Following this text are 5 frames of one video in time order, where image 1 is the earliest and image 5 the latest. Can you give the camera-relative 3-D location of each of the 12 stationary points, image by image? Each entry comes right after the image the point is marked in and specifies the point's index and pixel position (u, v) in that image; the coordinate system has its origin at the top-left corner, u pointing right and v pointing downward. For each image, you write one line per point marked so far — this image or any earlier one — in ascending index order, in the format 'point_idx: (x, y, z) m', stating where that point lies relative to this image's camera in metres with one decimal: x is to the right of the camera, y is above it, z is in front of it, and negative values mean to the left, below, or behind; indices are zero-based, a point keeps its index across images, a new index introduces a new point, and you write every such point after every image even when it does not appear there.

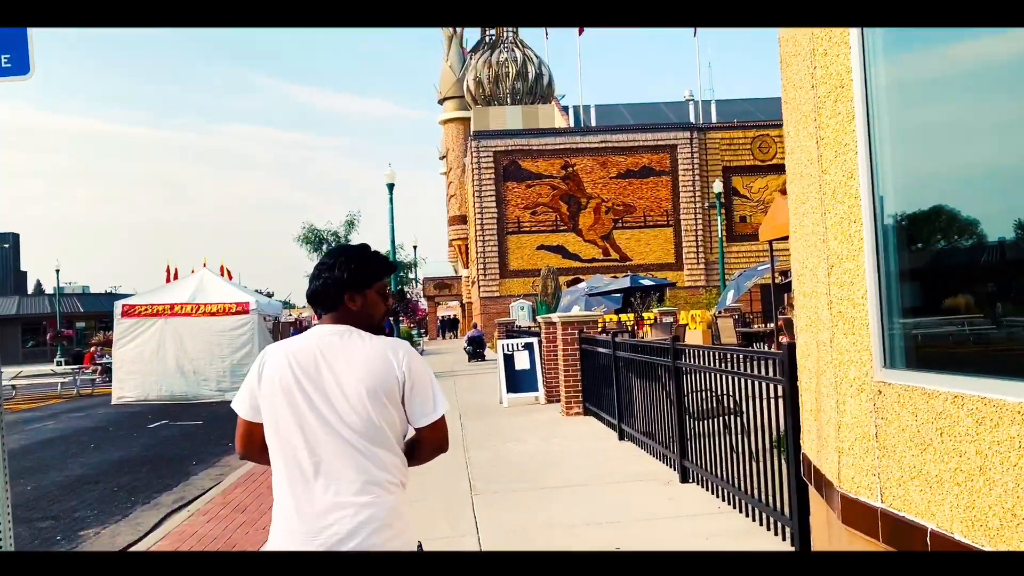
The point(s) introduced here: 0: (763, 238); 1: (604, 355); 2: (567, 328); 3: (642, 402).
0: (+3.7, +0.7, +13.9) m
1: (+1.1, -0.8, +11.0) m
2: (+0.7, -0.5, +12.5) m
3: (+1.3, -1.1, +9.1) m
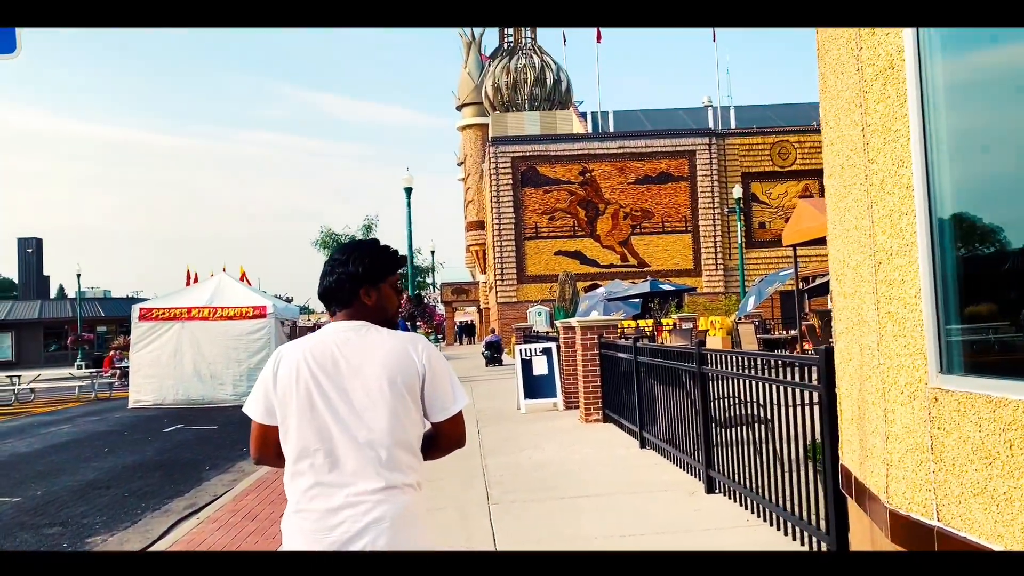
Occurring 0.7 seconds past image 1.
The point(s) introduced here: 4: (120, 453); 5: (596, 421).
0: (+4.0, +0.7, +13.6) m
1: (+1.3, -0.8, +10.7) m
2: (+1.0, -0.6, +12.2) m
3: (+1.5, -1.2, +8.8) m
4: (-5.3, -2.2, +12.5) m
5: (+1.1, -1.7, +11.9) m
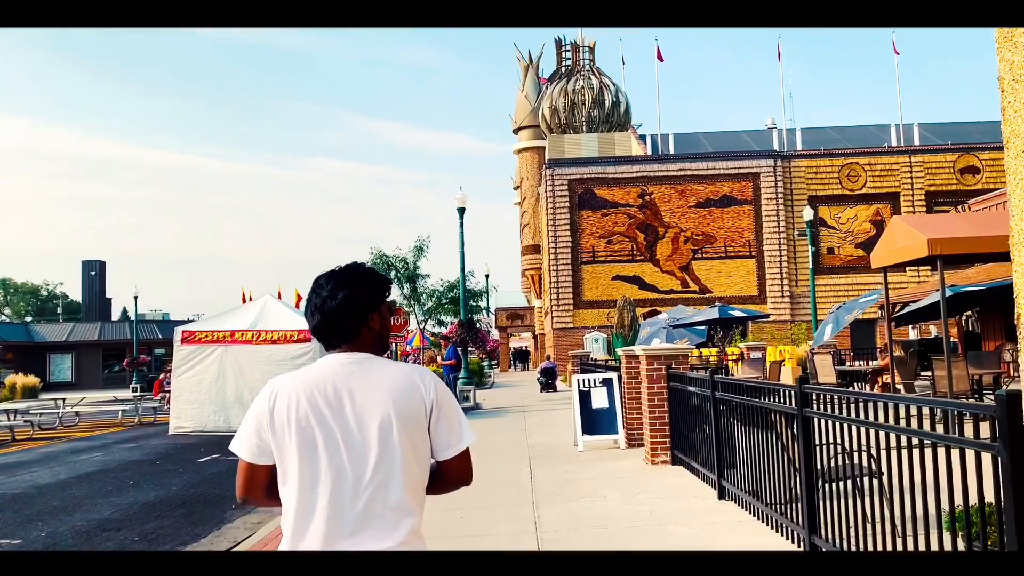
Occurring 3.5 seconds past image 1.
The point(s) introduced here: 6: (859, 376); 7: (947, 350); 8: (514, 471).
0: (+4.8, +0.3, +12.3) m
1: (+1.9, -1.1, +9.5) m
2: (+1.7, -0.9, +11.0) m
3: (+1.9, -1.4, +7.6) m
4: (-4.6, -2.5, +11.6) m
5: (+1.7, -2.0, +10.7) m
6: (+7.3, -1.8, +19.6) m
7: (+6.3, -0.9, +13.6) m
8: (0.0, -2.2, +11.2) m
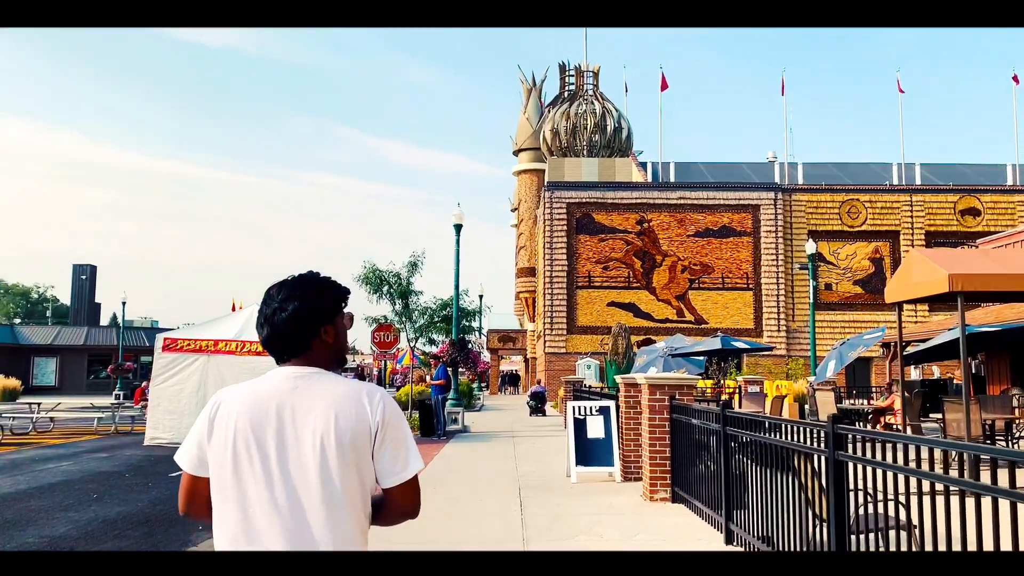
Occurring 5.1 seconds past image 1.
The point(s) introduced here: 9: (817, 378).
0: (+4.7, -0.1, +11.7) m
1: (+1.8, -1.3, +8.9) m
2: (+1.6, -1.2, +10.4) m
3: (+1.9, -1.6, +7.0) m
4: (-4.7, -2.5, +10.9) m
5: (+1.6, -2.3, +10.0) m
6: (+7.1, -2.6, +19.1) m
7: (+6.2, -1.5, +13.1) m
8: (-0.1, -2.4, +10.5) m
9: (+6.4, -1.9, +19.5) m
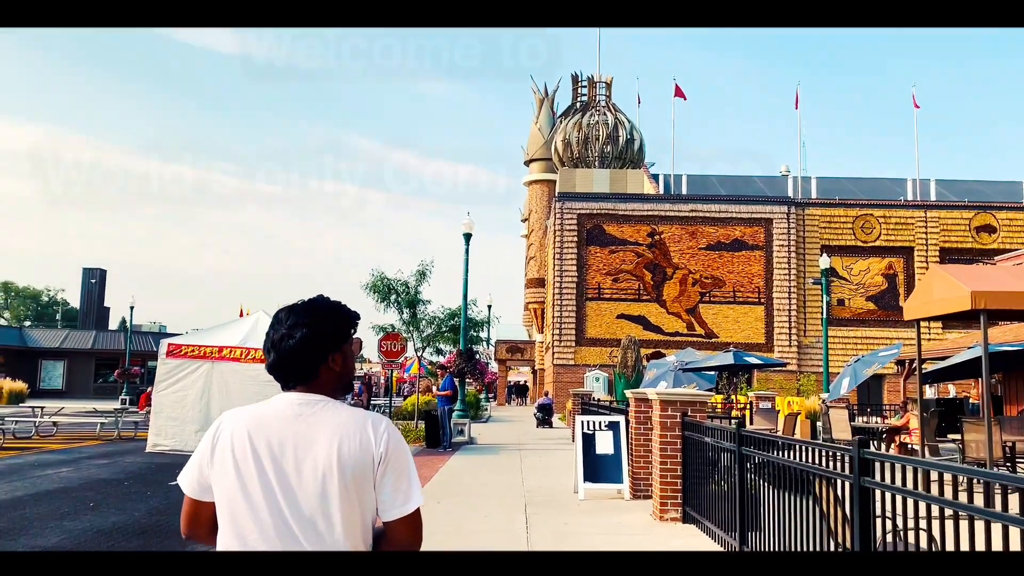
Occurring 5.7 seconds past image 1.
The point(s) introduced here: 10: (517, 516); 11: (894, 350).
0: (+4.8, -0.3, +11.4) m
1: (+1.9, -1.5, +8.6) m
2: (+1.7, -1.3, +10.1) m
3: (+1.9, -1.7, +6.7) m
4: (-4.6, -2.5, +10.7) m
5: (+1.7, -2.4, +9.7) m
6: (+7.2, -2.9, +18.7) m
7: (+6.3, -1.7, +12.7) m
8: (-0.1, -2.5, +10.2) m
9: (+6.5, -2.2, +19.1) m
10: (0.0, -2.5, +10.3) m
11: (+7.7, -1.3, +18.9) m
